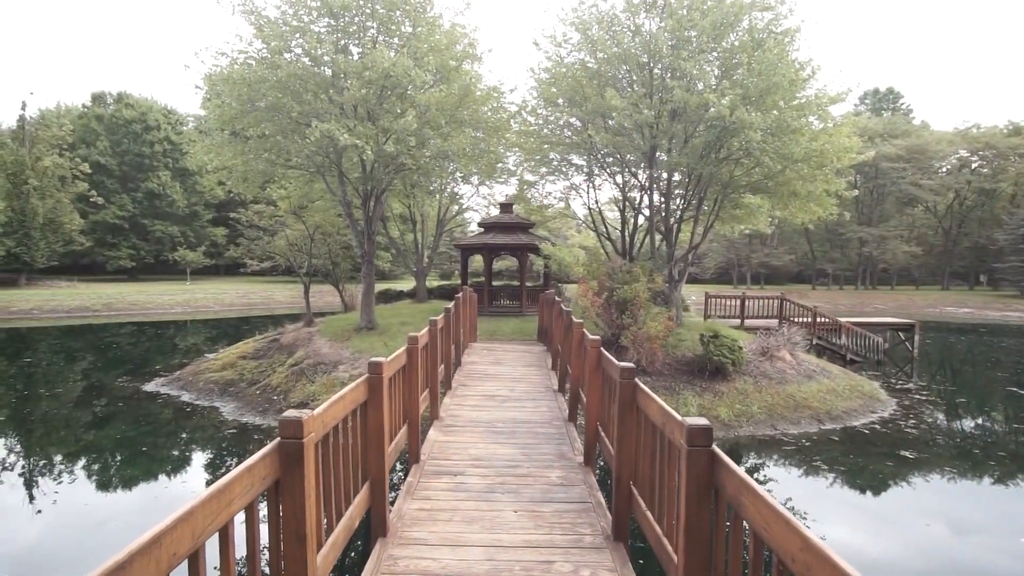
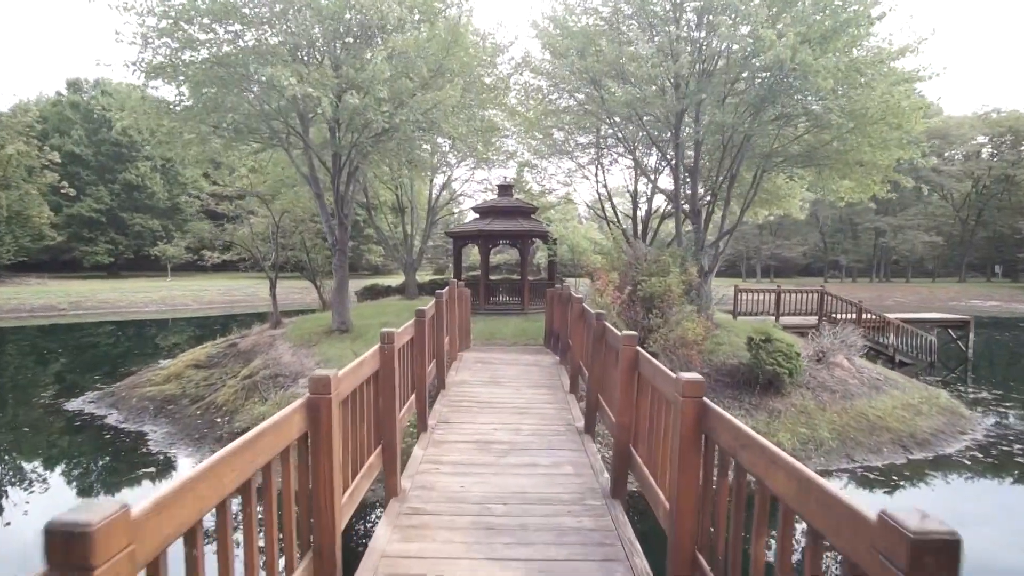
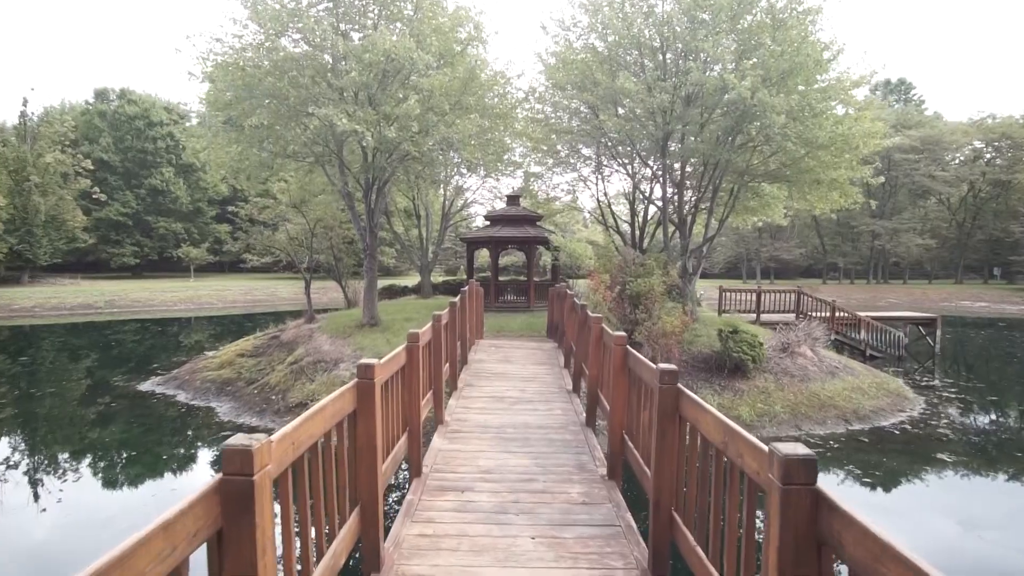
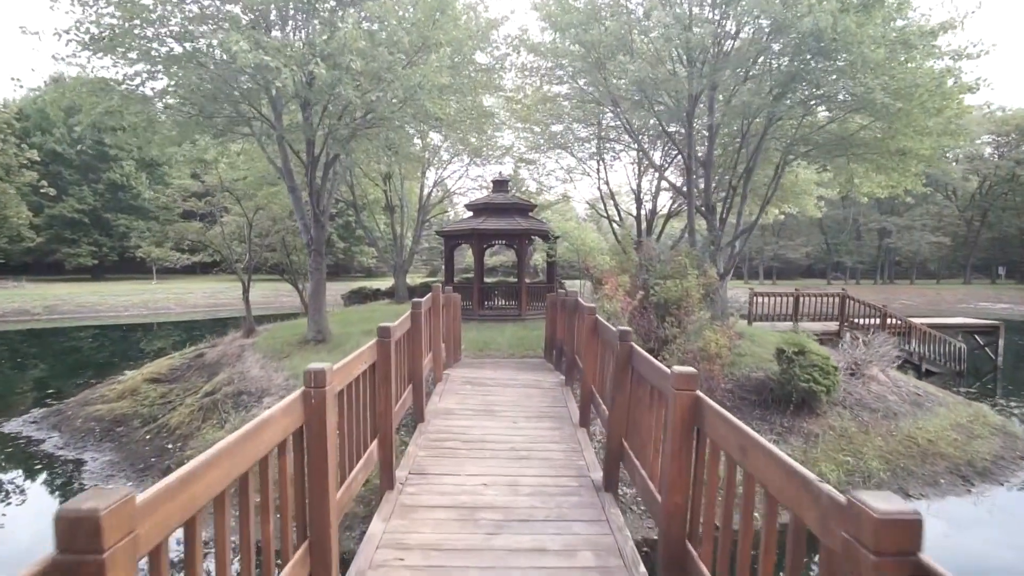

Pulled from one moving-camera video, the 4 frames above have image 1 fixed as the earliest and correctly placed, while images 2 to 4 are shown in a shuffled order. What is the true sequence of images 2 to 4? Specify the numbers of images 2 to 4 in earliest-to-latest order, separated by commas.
3, 2, 4
